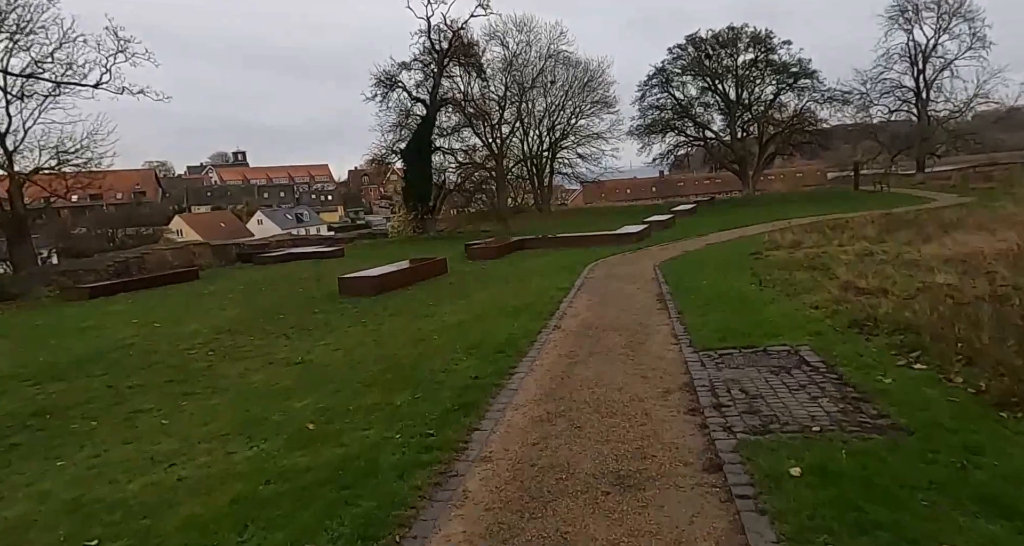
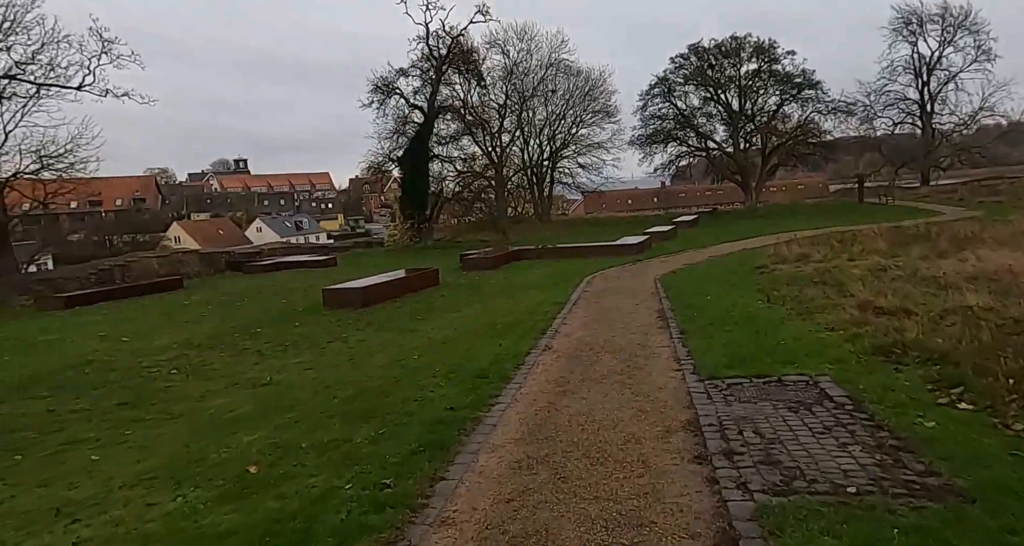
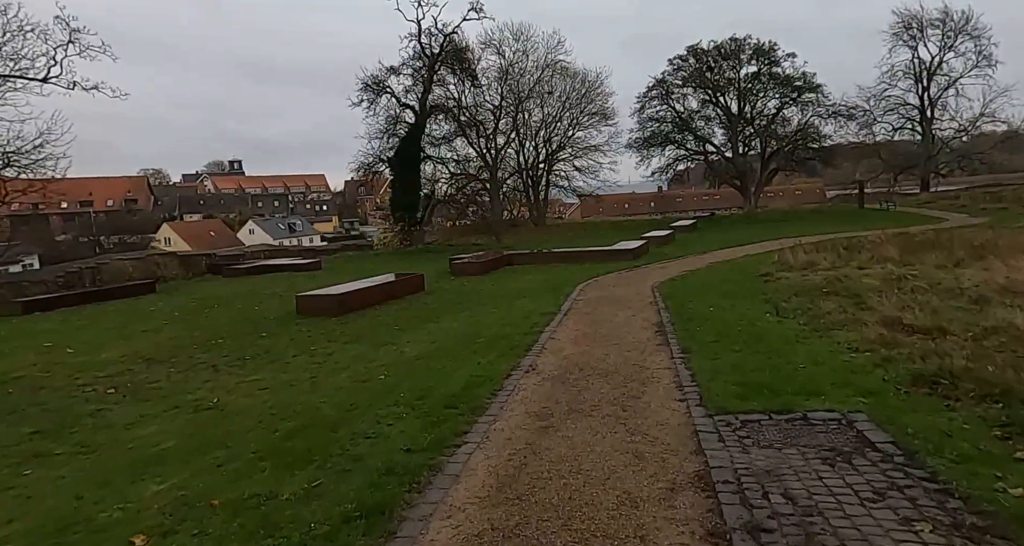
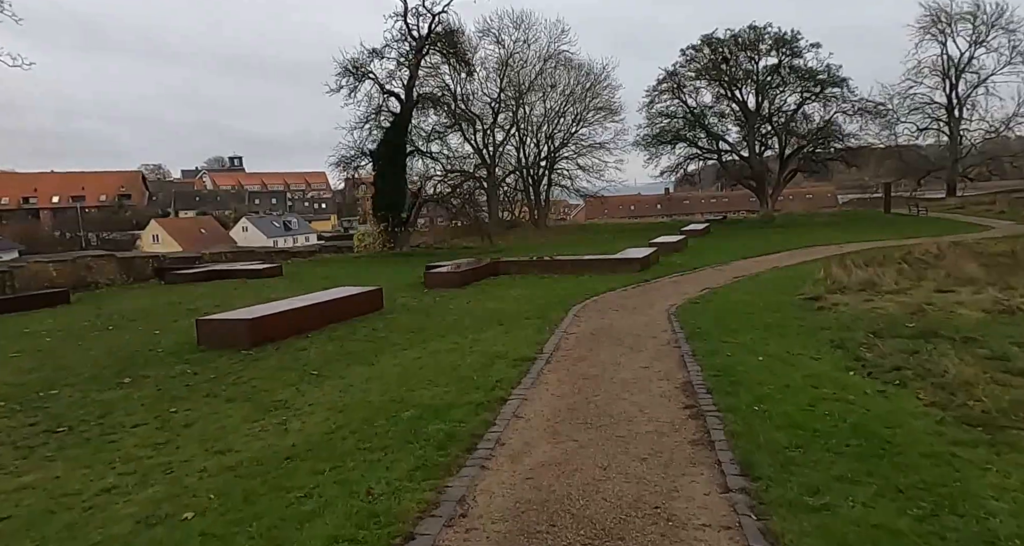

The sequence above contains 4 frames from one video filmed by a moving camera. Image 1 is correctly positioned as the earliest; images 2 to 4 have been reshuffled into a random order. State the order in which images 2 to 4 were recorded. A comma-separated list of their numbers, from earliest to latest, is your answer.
2, 3, 4
